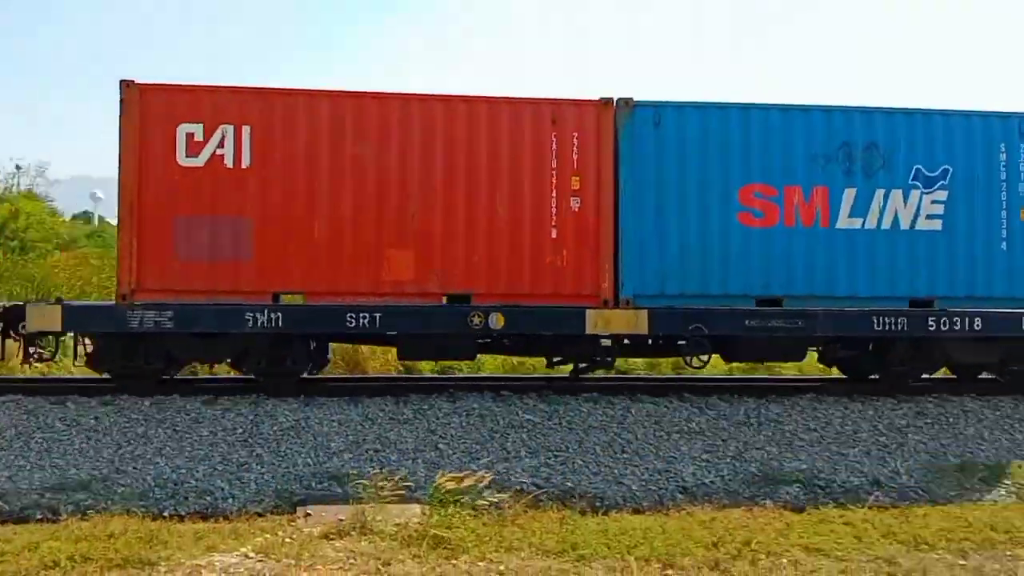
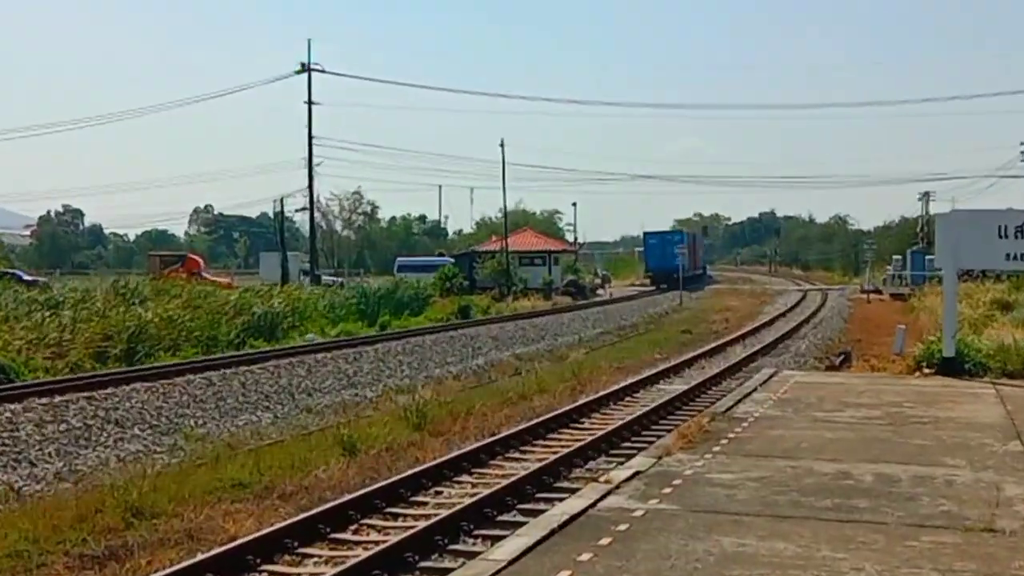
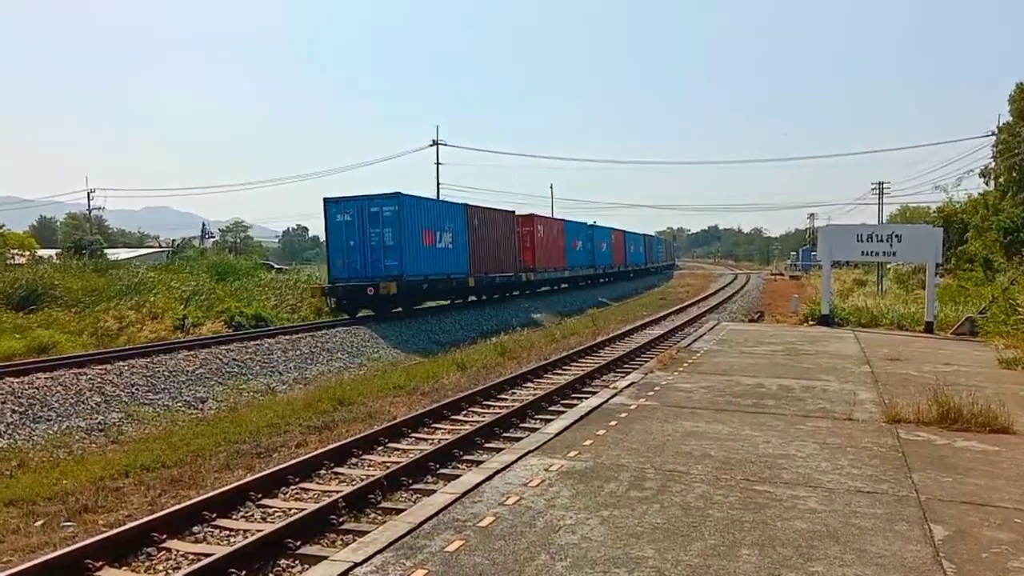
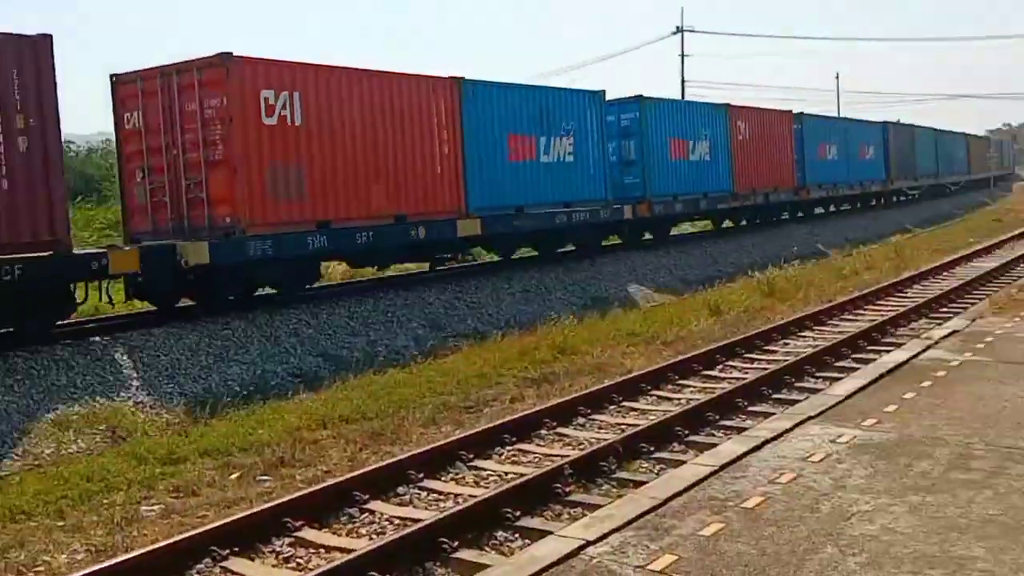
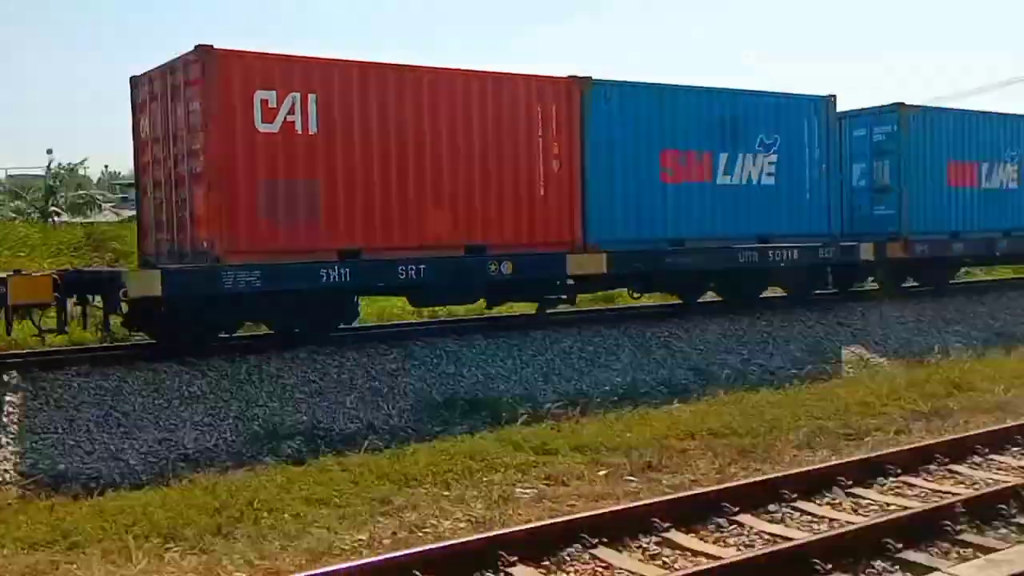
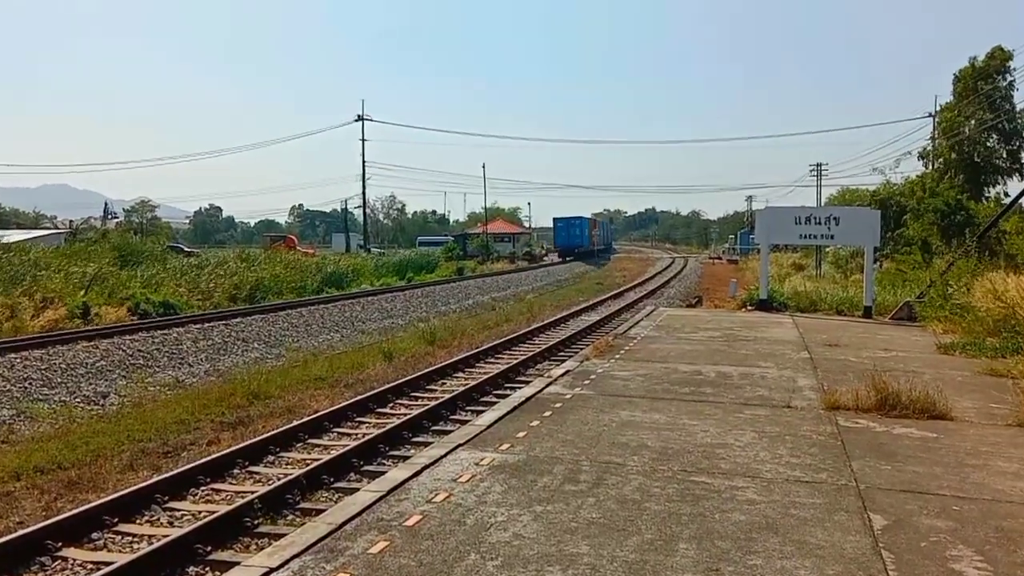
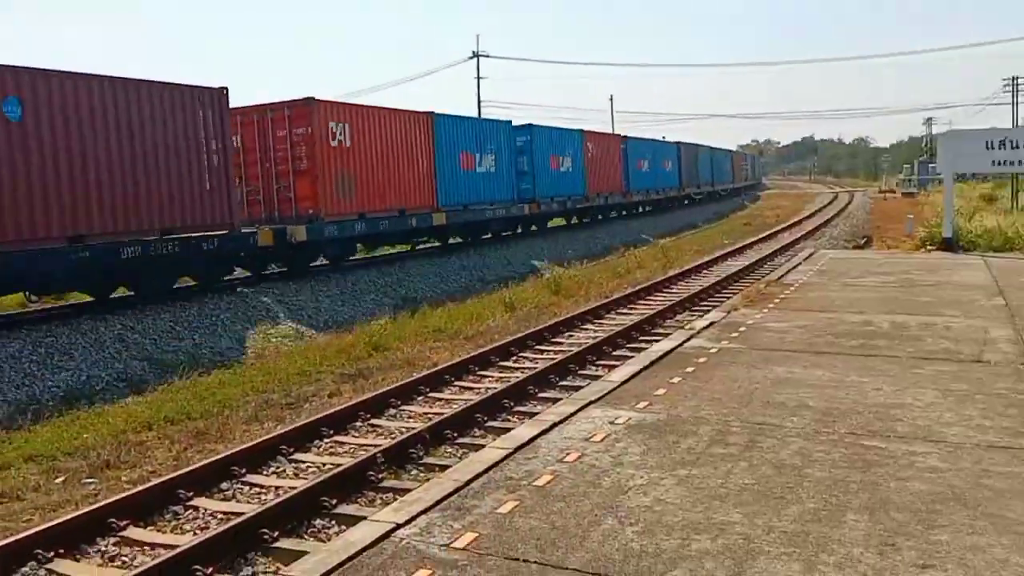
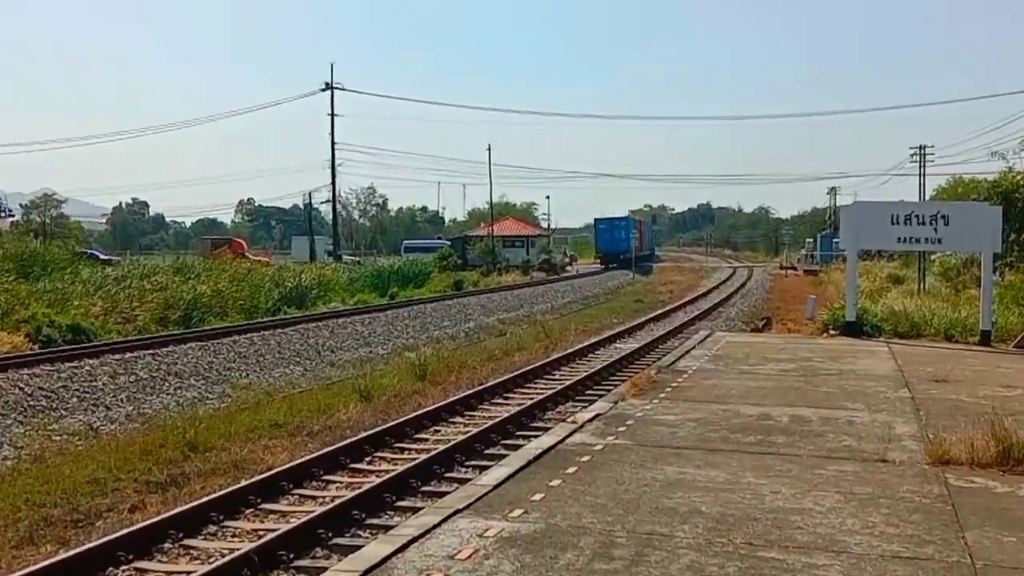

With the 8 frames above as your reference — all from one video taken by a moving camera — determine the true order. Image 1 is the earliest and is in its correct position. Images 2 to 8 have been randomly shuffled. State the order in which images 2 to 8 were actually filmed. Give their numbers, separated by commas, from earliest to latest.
5, 4, 7, 3, 6, 8, 2
